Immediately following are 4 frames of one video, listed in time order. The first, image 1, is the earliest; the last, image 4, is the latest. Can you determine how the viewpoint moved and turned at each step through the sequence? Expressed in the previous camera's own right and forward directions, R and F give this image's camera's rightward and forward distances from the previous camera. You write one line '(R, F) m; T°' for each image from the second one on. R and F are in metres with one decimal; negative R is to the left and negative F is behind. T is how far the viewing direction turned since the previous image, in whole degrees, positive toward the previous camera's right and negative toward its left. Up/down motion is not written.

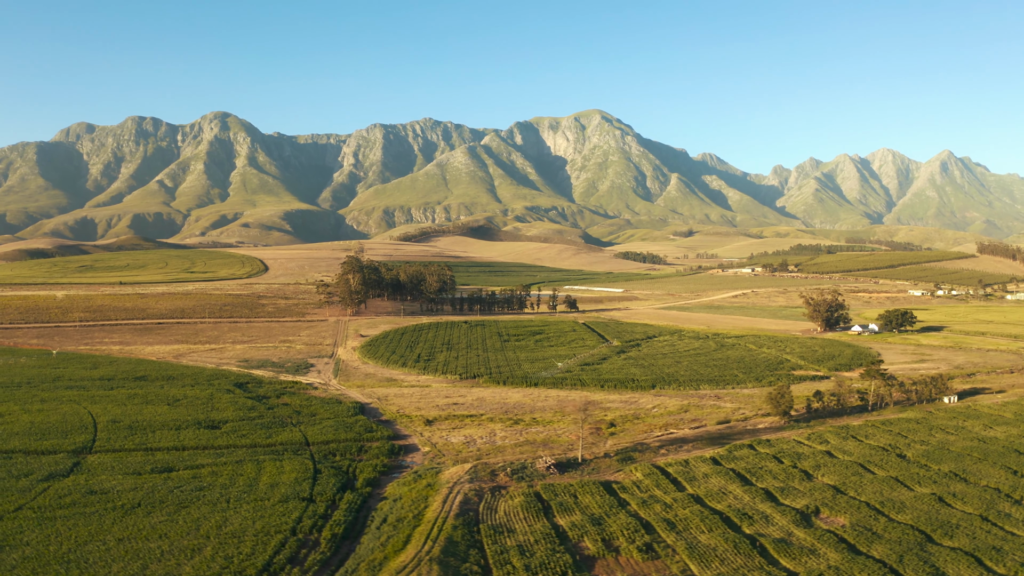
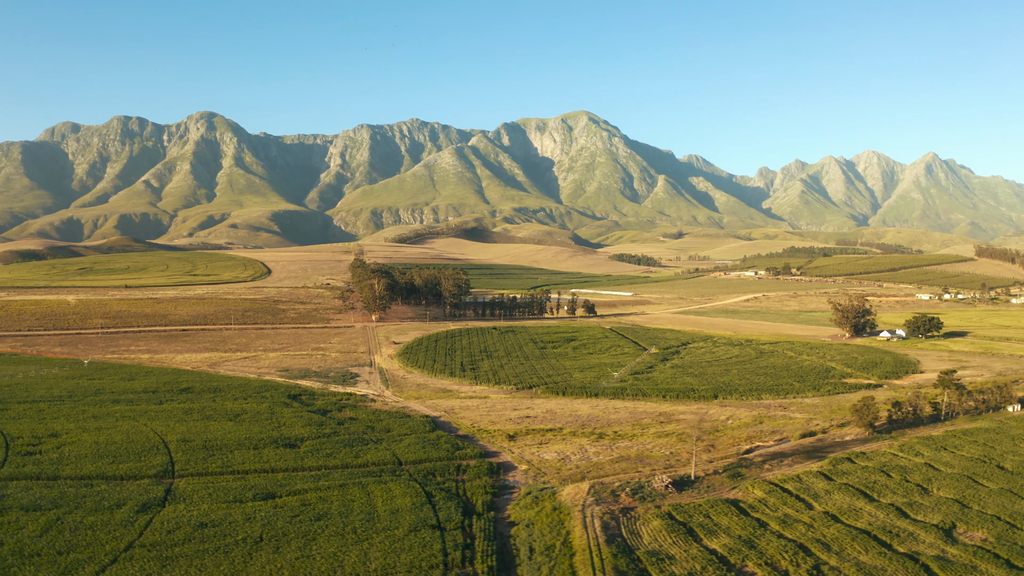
(-6.3, +0.9) m; +1°
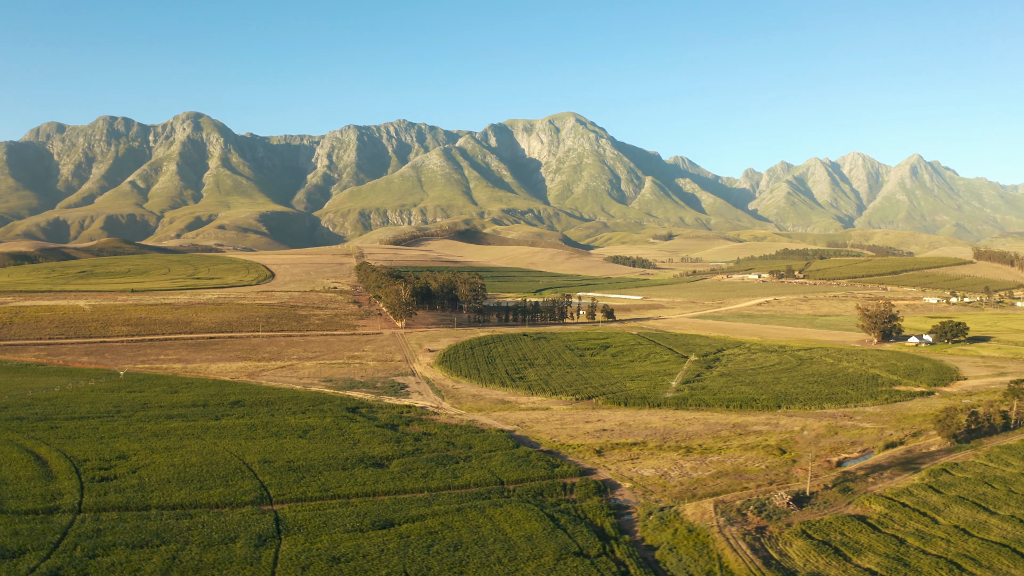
(-6.3, +0.8) m; +1°
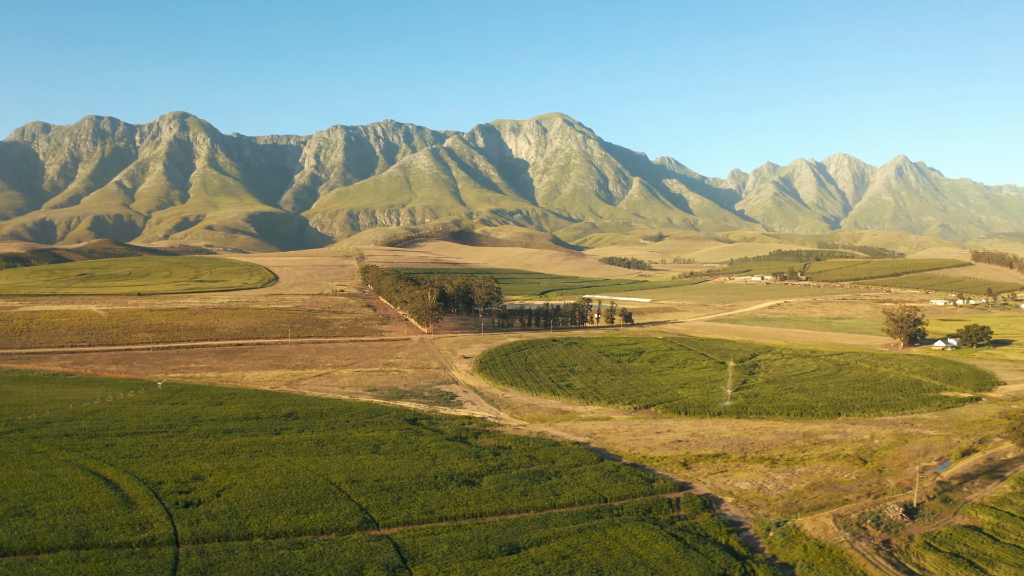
(-6.1, +0.6) m; +1°
